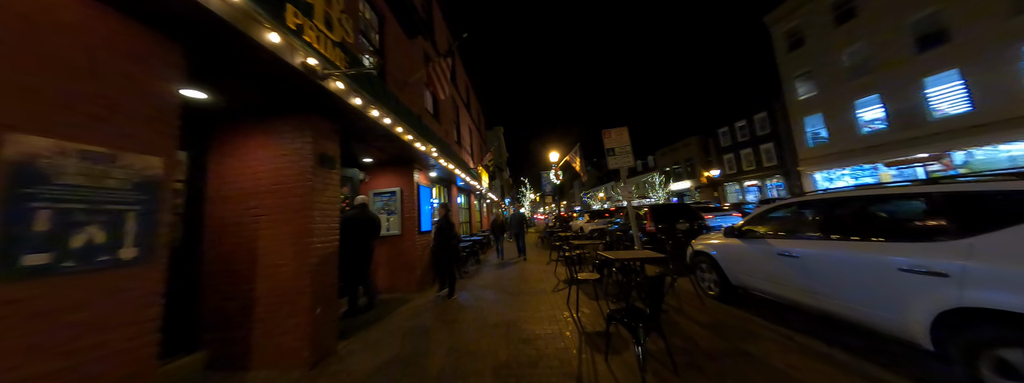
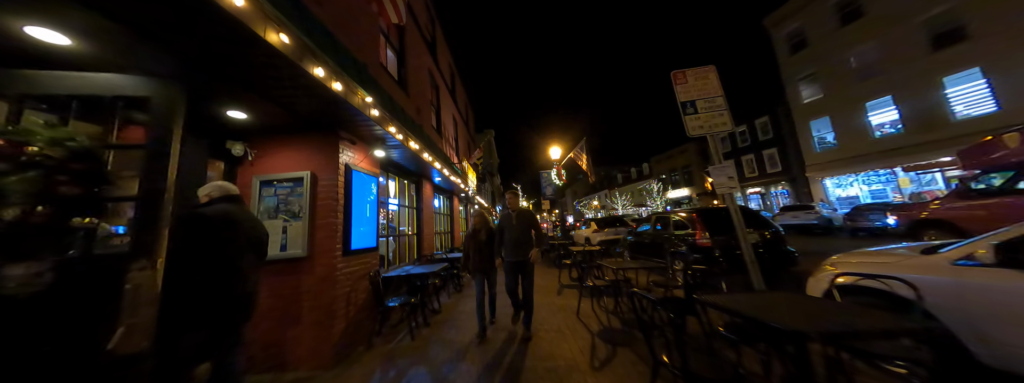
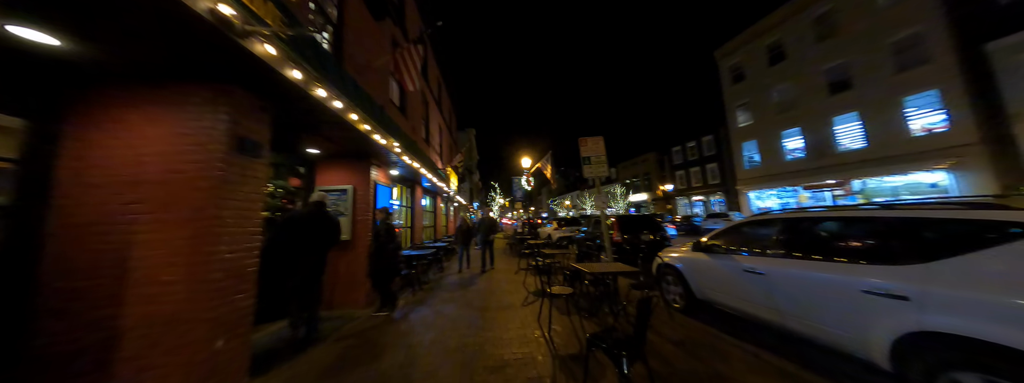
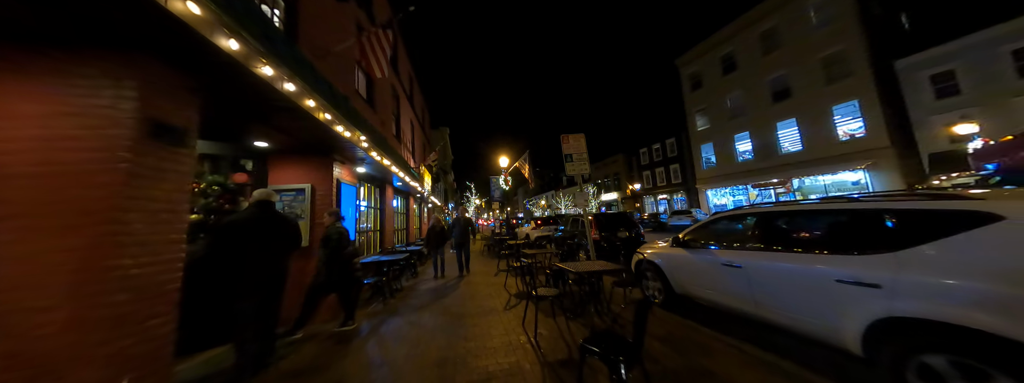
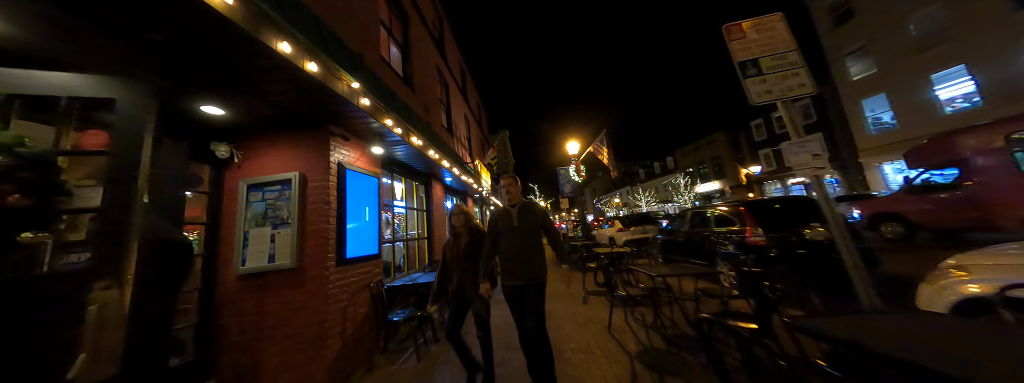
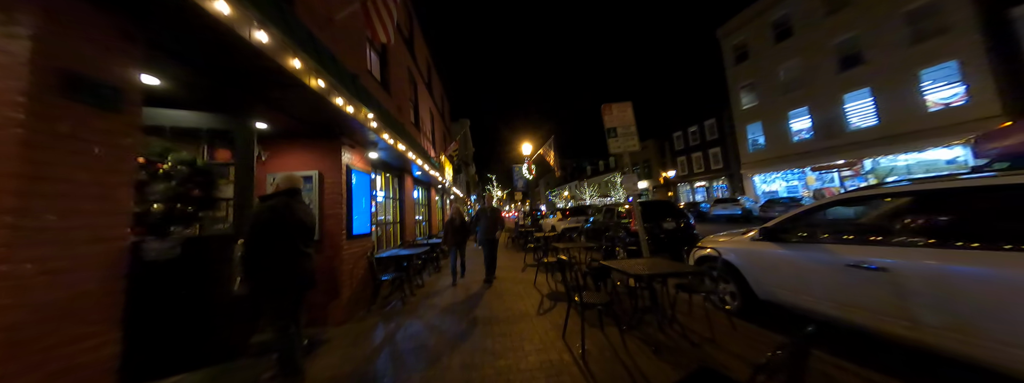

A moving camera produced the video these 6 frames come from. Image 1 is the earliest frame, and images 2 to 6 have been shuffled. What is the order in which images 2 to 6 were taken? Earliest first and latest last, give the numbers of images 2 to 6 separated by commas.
3, 4, 6, 2, 5
